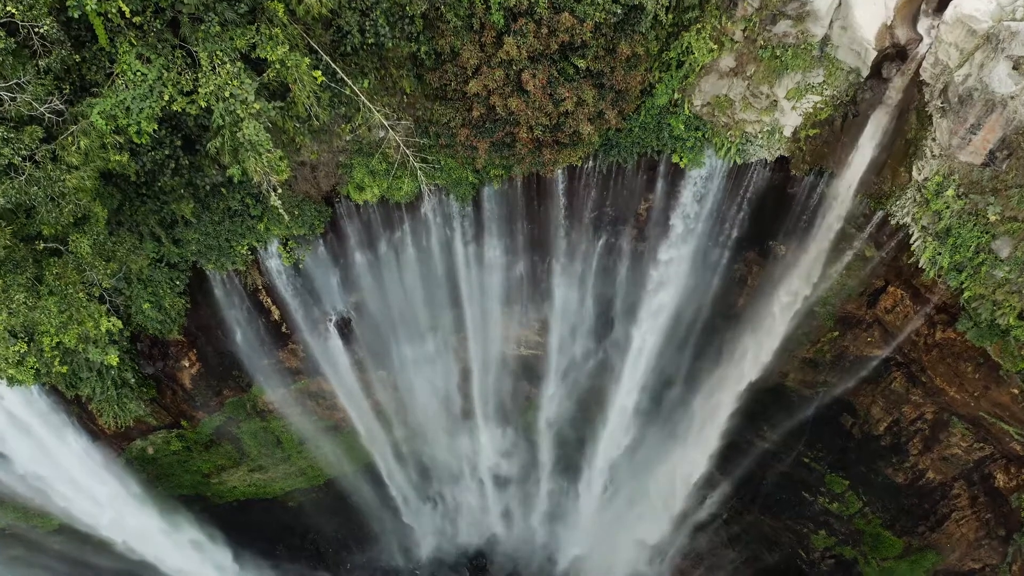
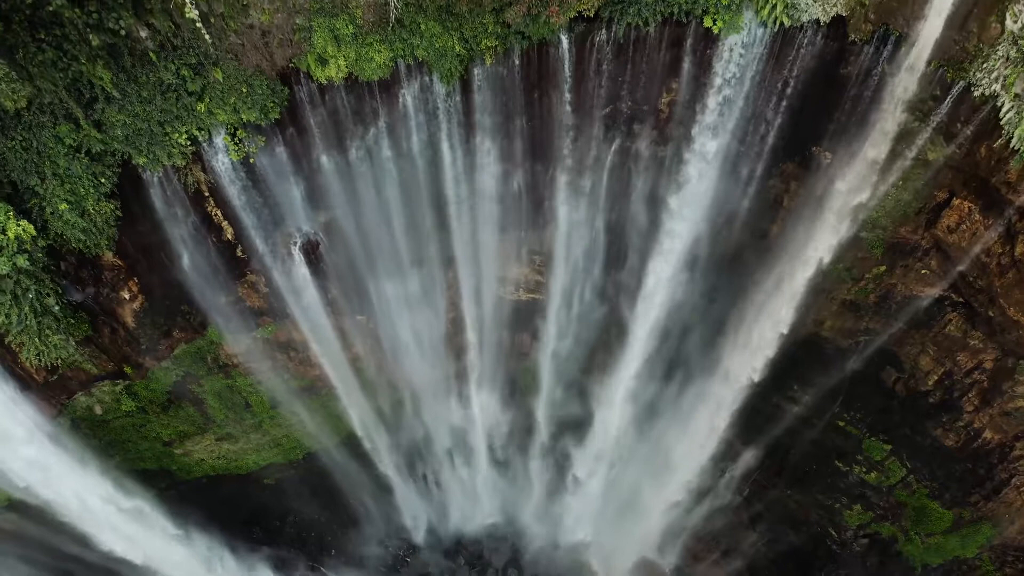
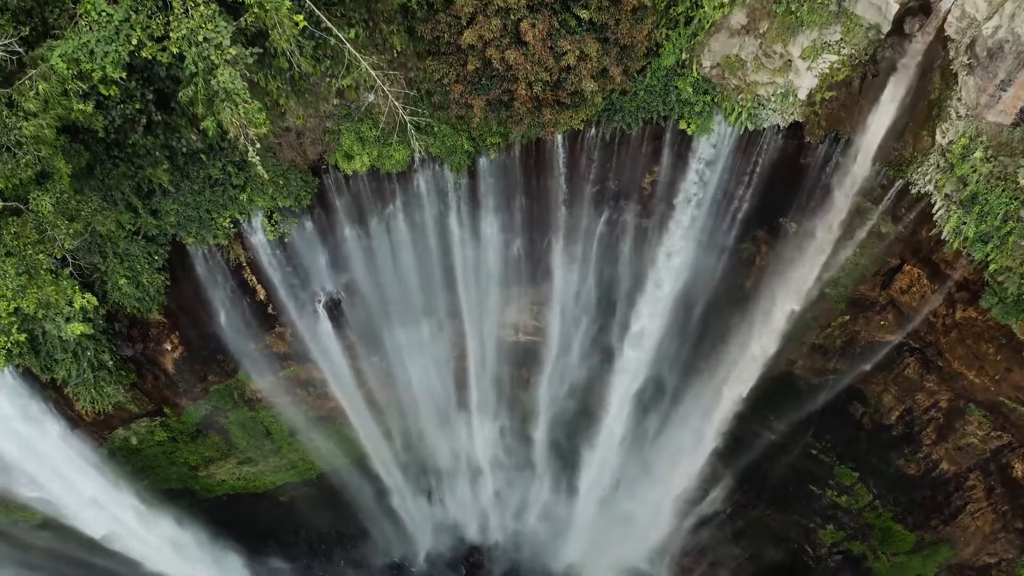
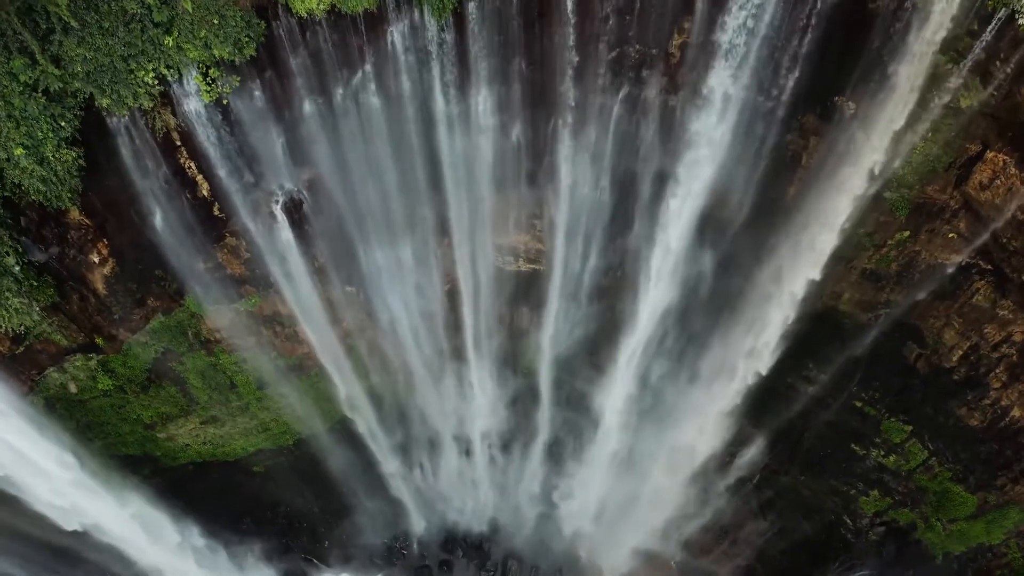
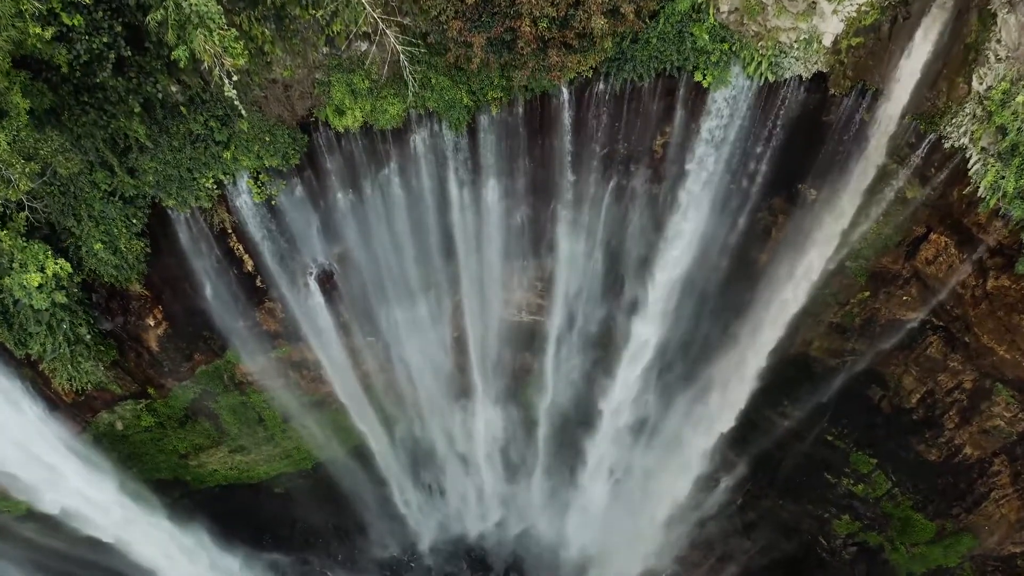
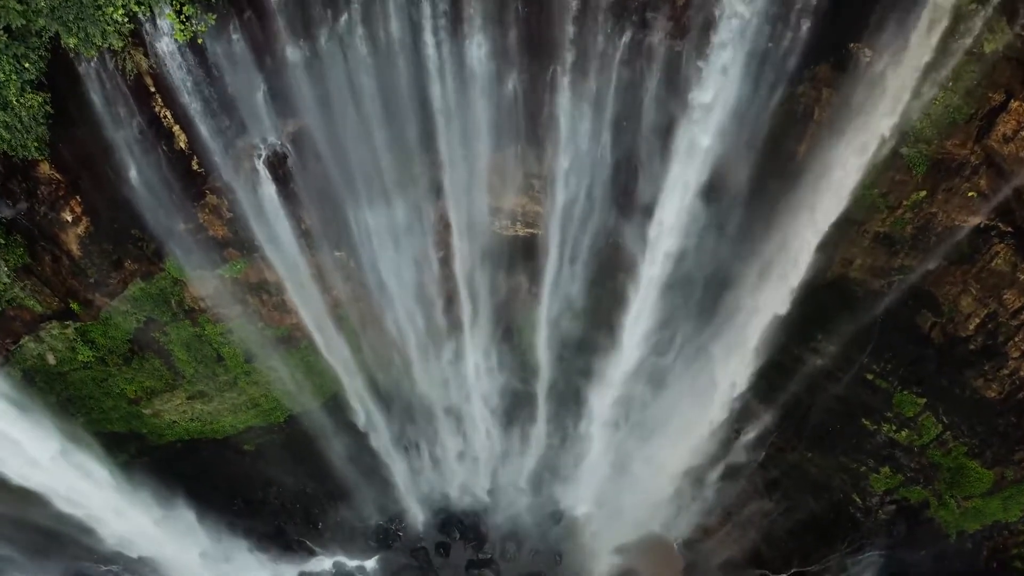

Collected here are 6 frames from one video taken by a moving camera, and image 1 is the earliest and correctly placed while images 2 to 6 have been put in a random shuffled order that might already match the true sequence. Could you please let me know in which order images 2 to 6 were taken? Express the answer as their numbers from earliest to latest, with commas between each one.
3, 5, 2, 4, 6
